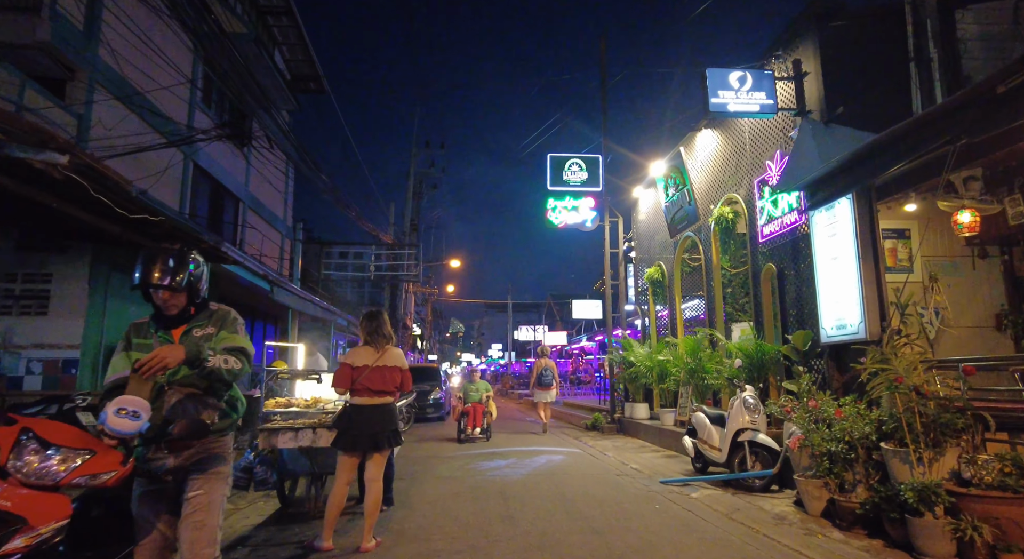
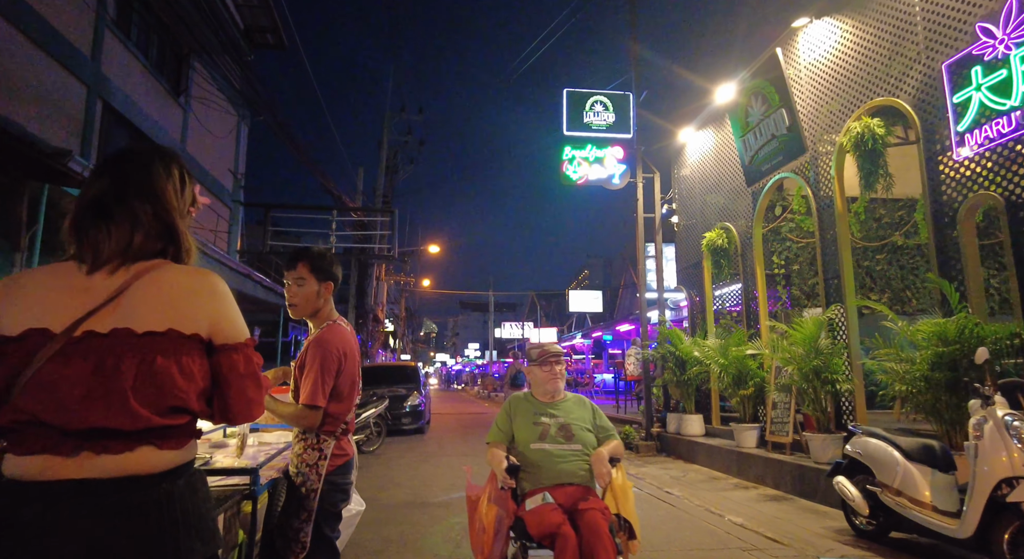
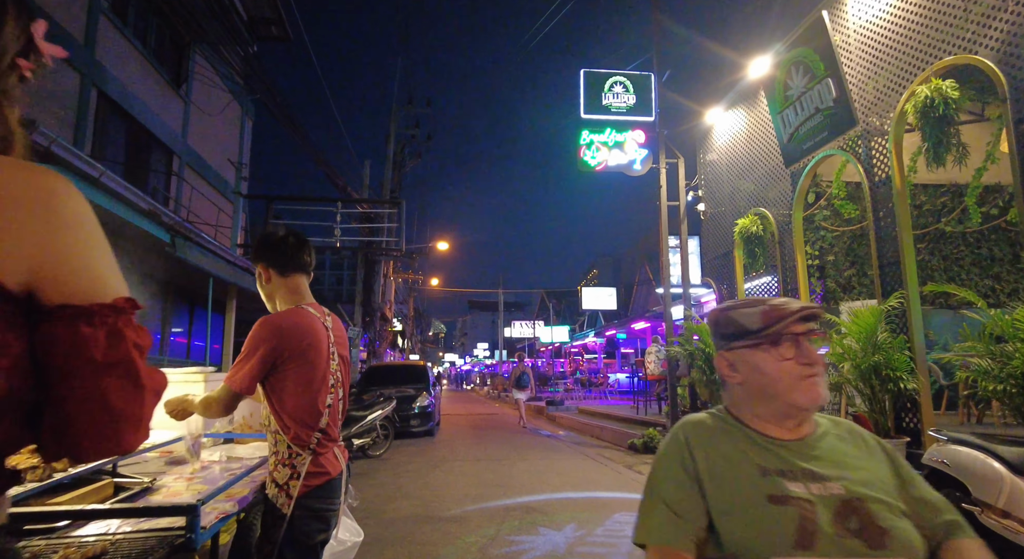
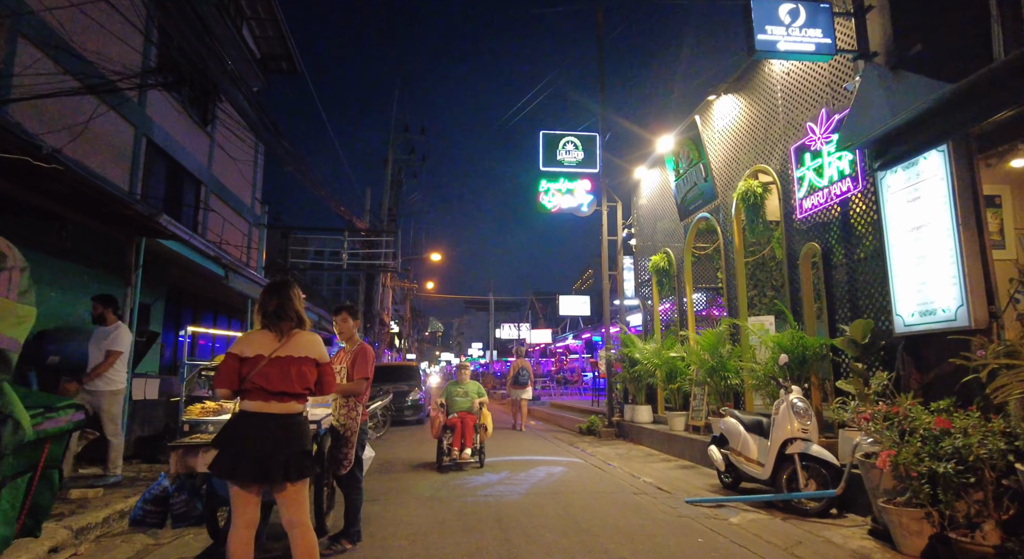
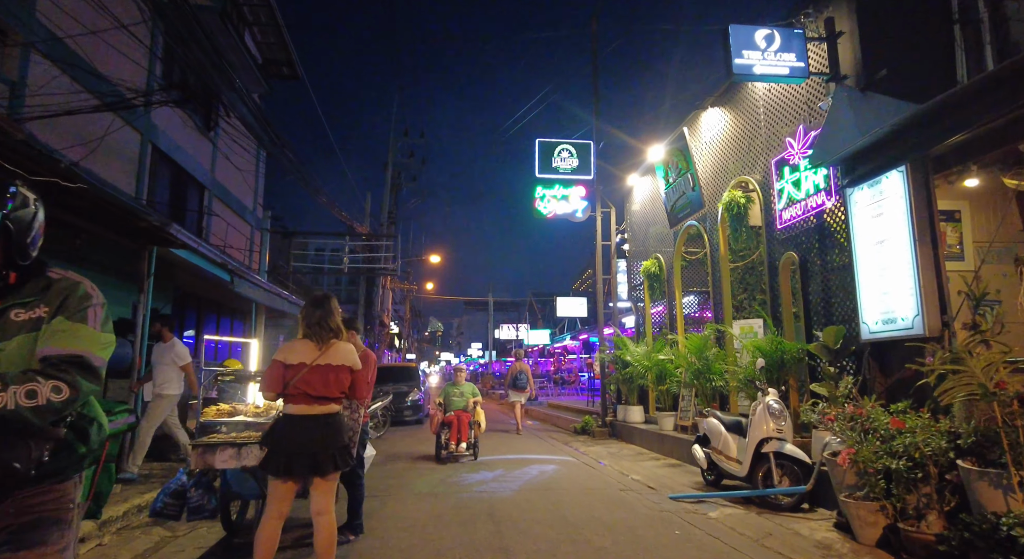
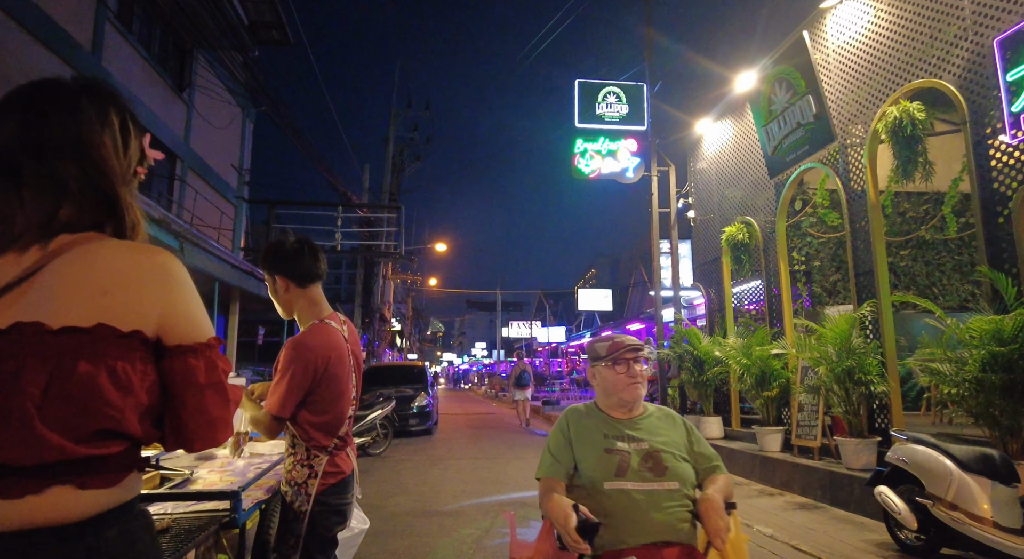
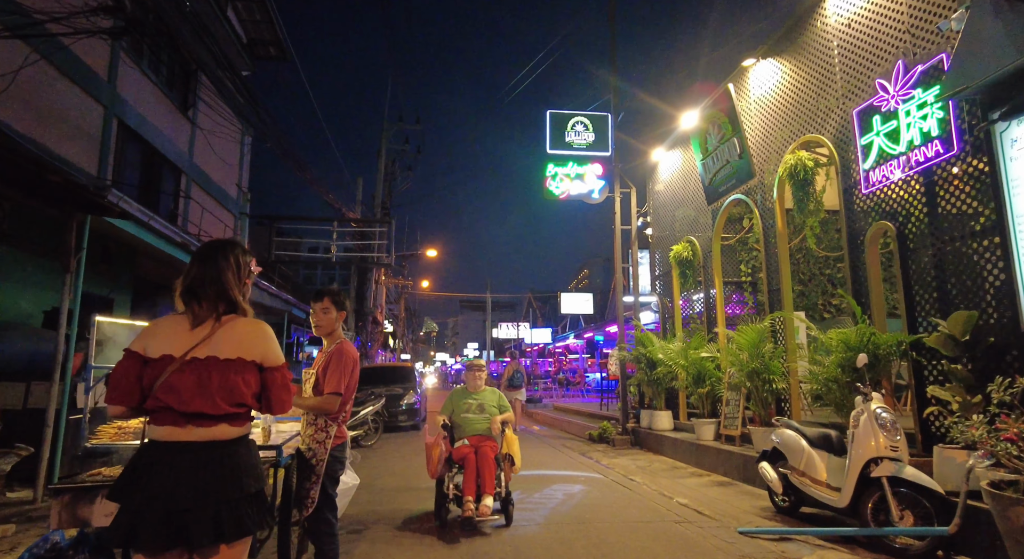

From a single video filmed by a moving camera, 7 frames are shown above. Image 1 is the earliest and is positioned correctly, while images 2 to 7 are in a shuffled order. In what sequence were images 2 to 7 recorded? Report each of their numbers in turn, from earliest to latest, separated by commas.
5, 4, 7, 2, 6, 3
